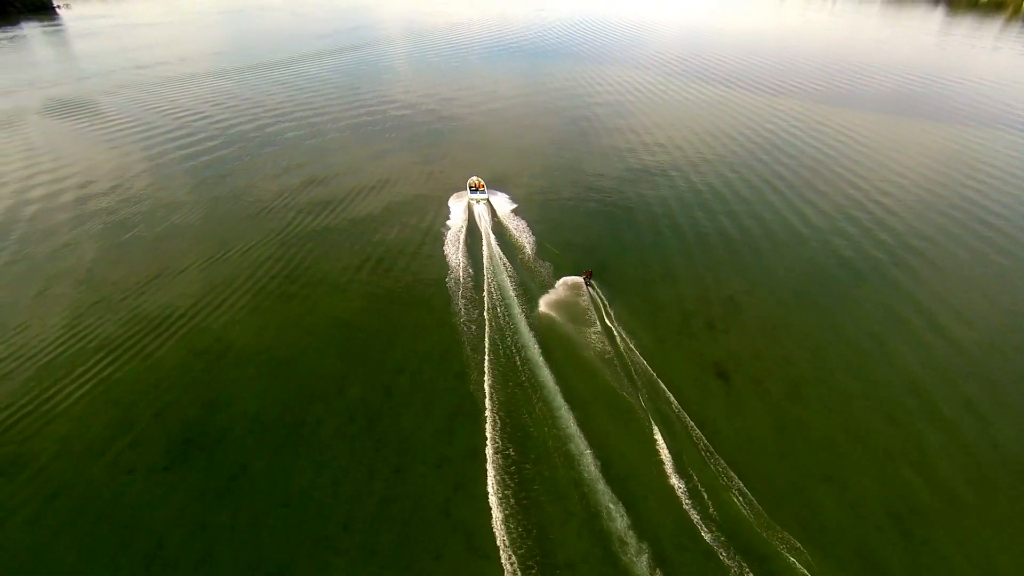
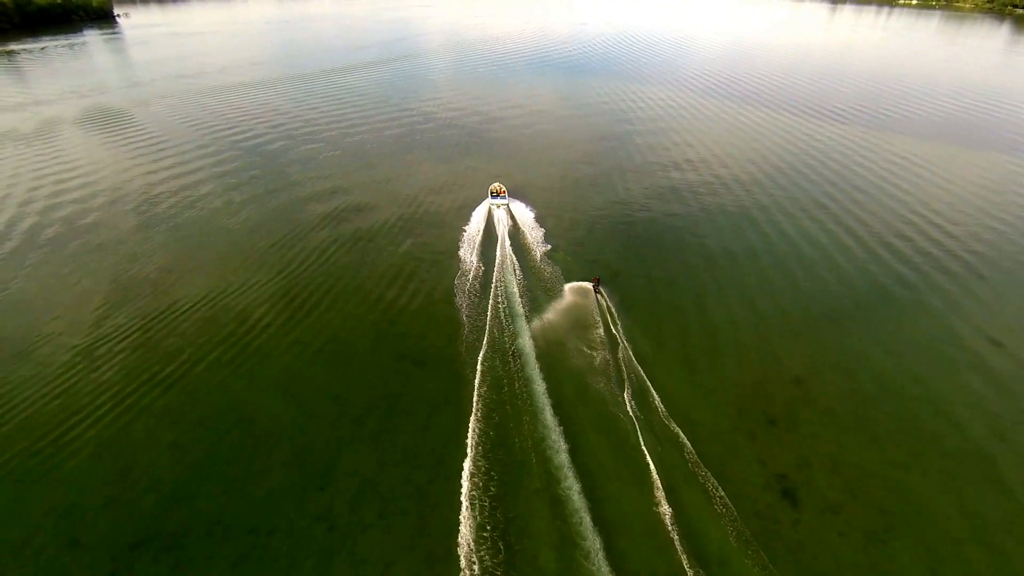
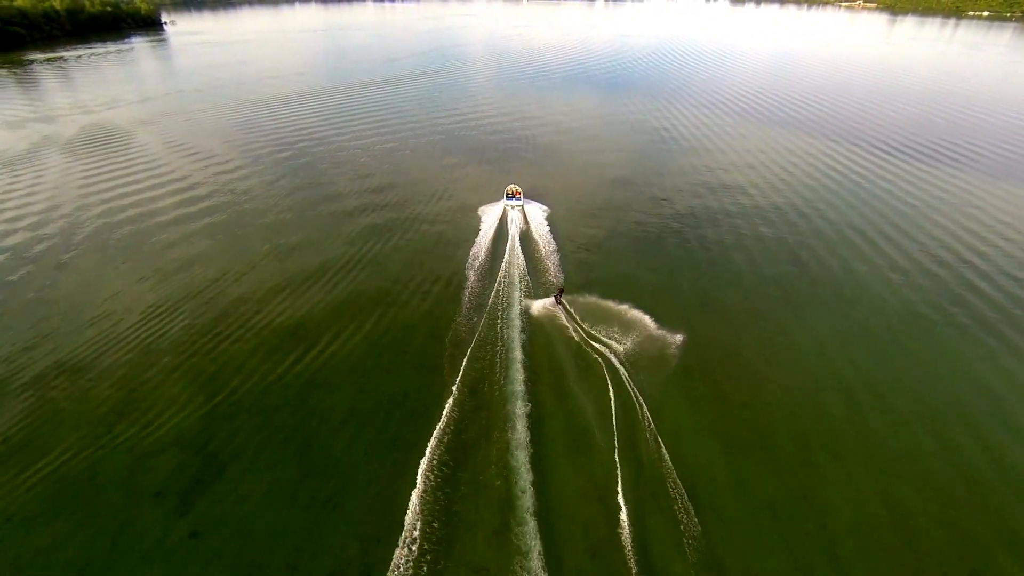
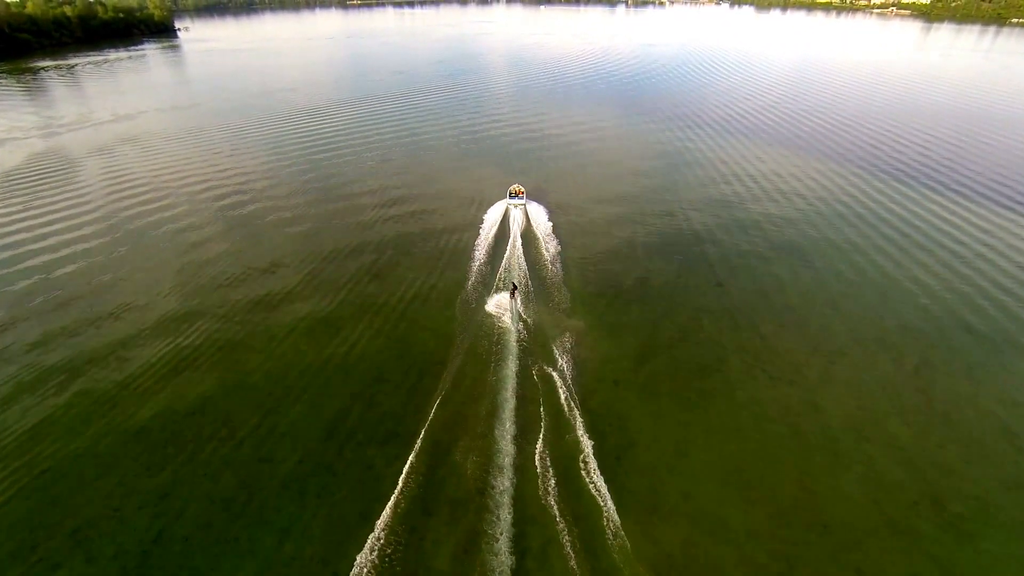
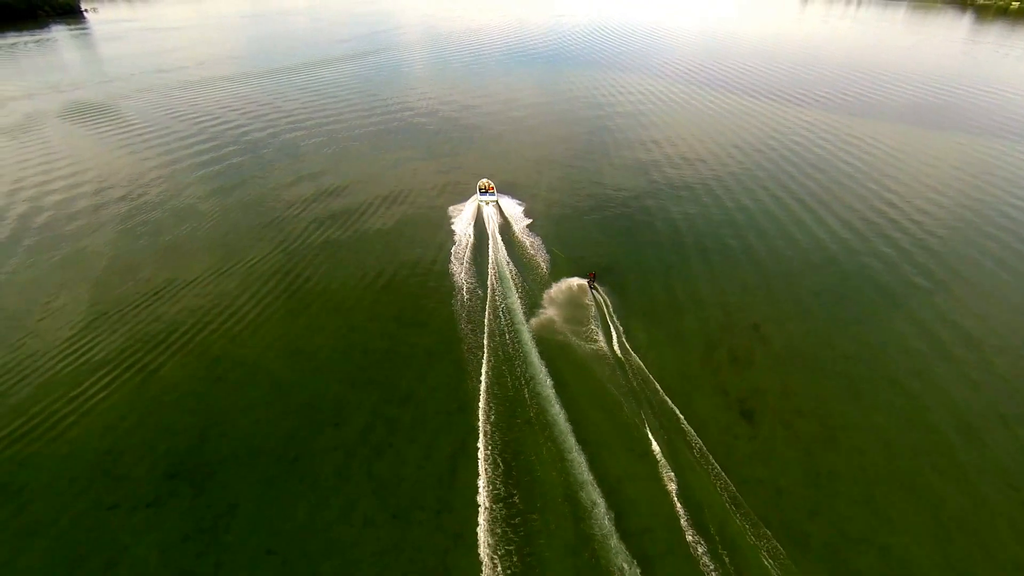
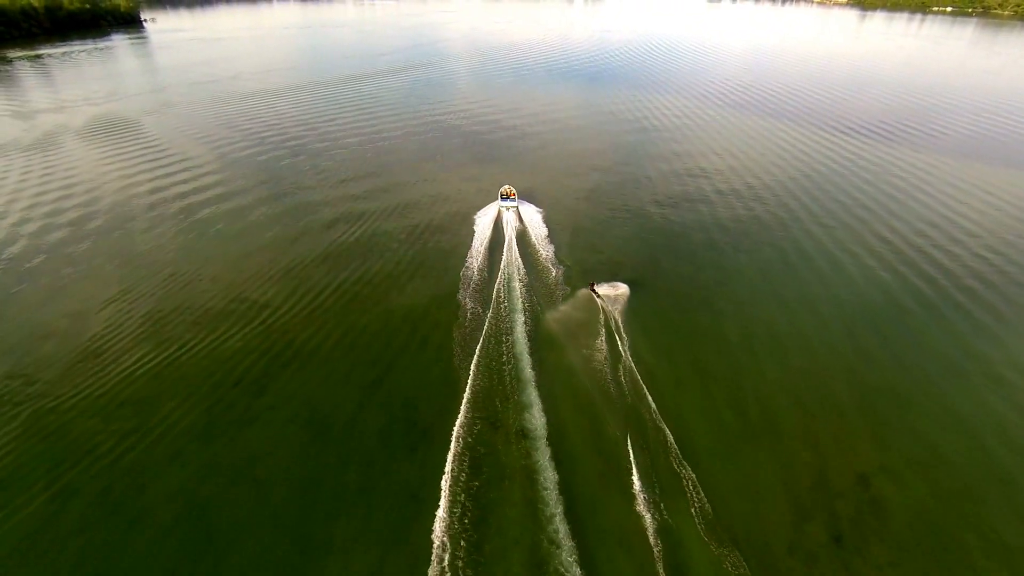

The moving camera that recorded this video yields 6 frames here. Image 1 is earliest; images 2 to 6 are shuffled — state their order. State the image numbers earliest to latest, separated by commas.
5, 2, 6, 3, 4
